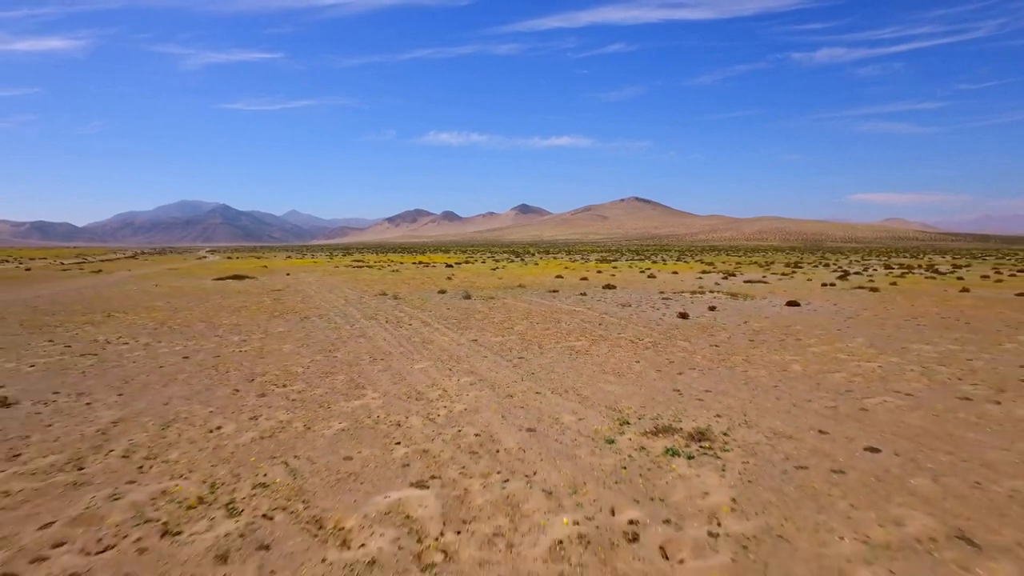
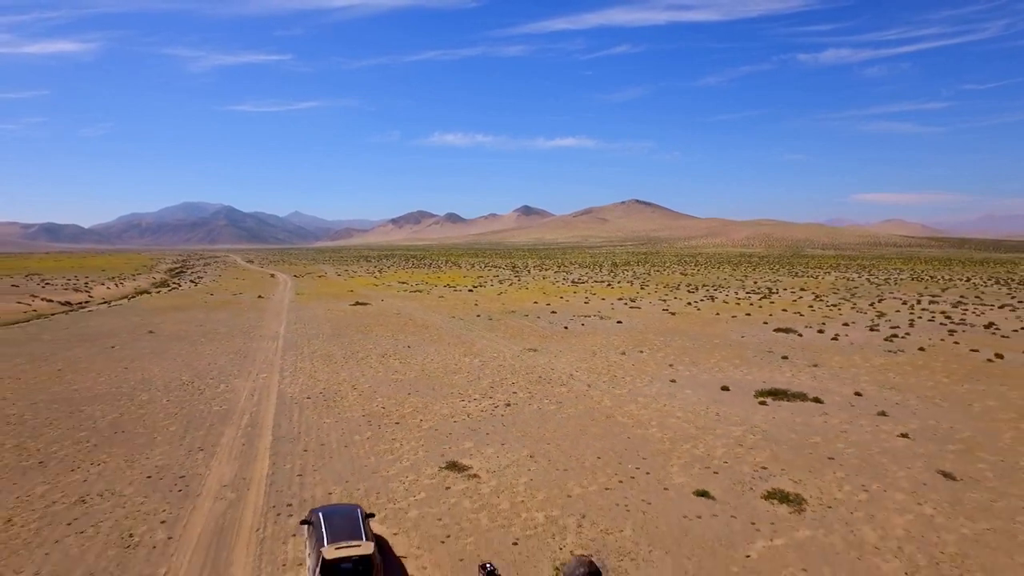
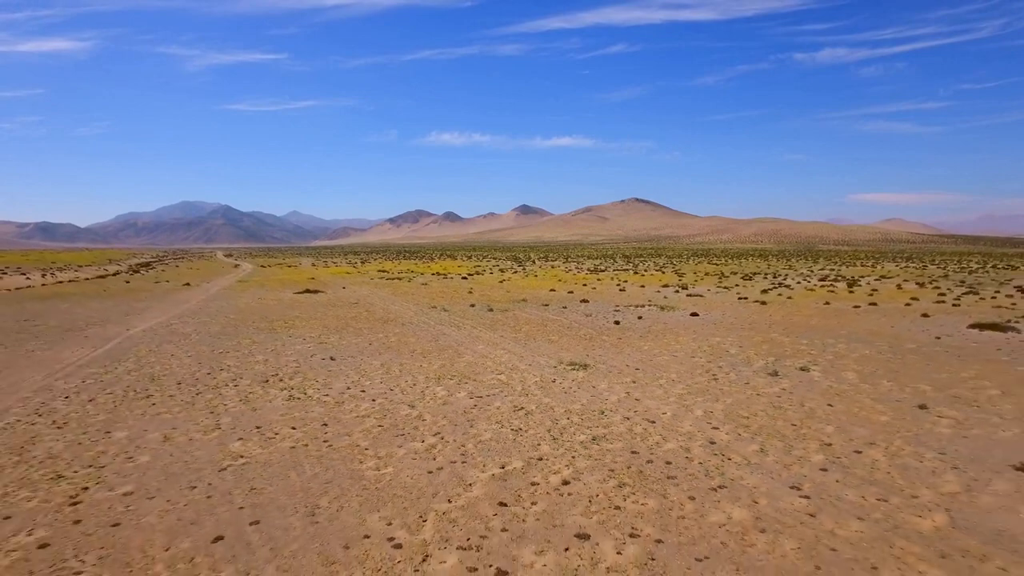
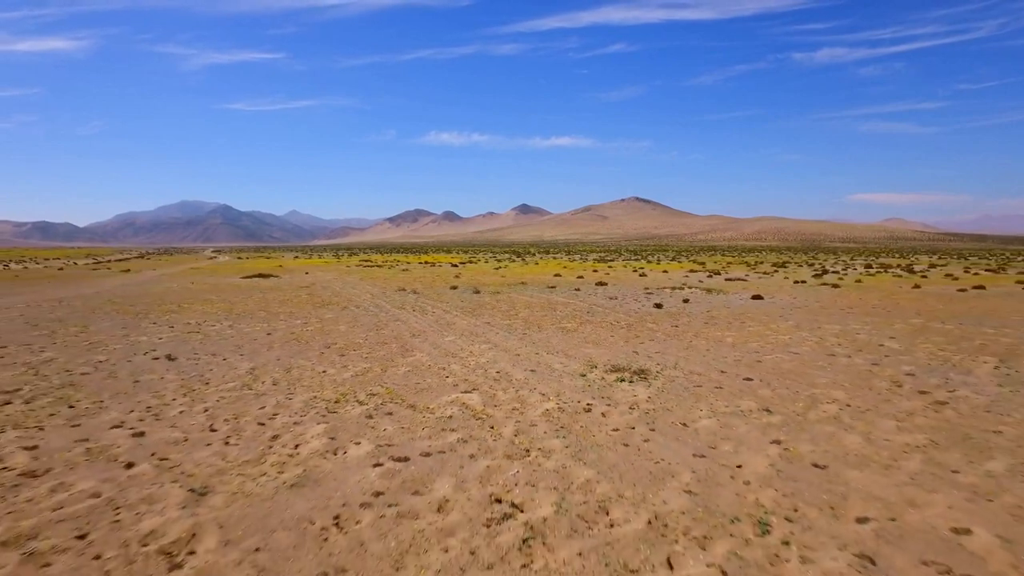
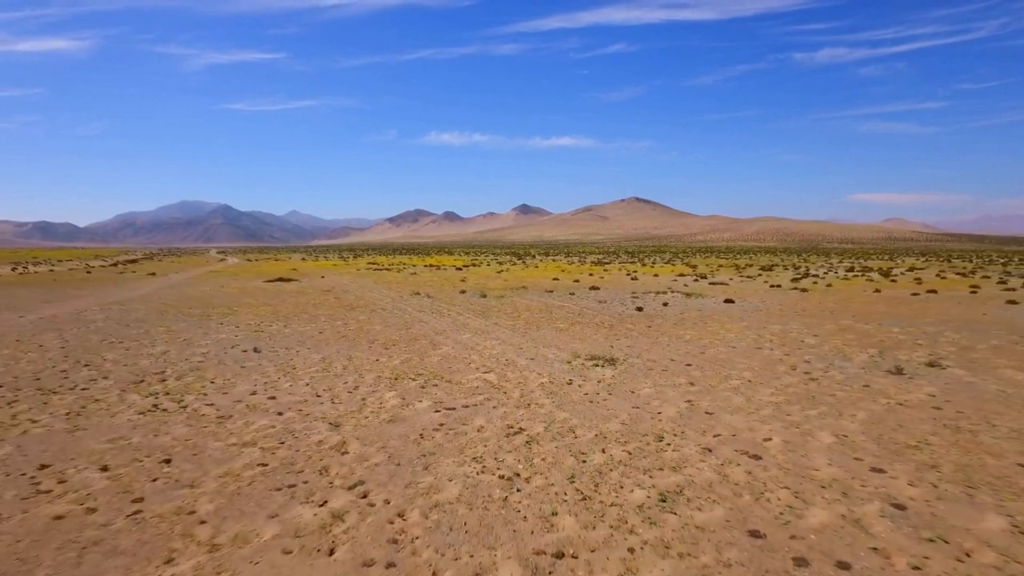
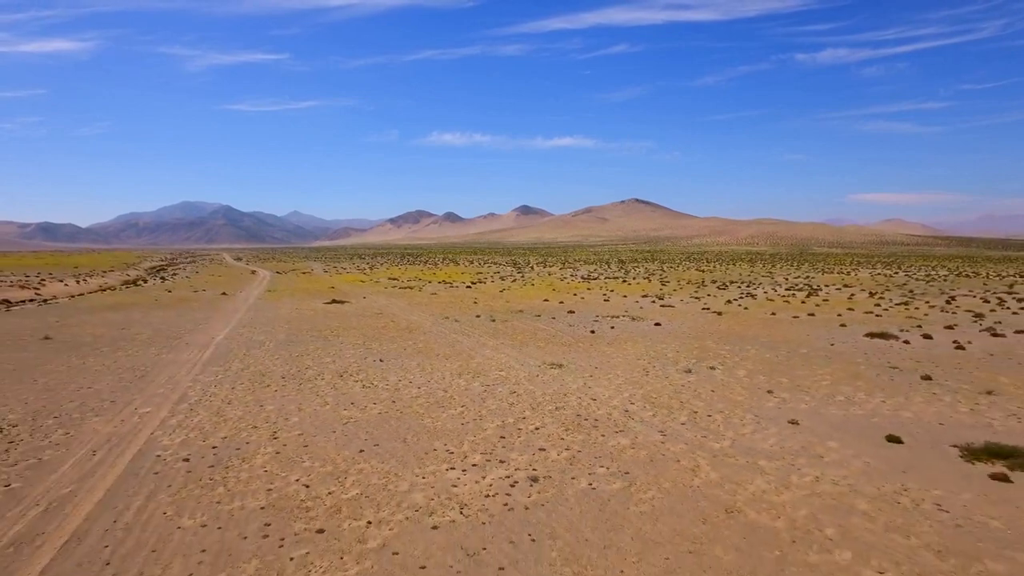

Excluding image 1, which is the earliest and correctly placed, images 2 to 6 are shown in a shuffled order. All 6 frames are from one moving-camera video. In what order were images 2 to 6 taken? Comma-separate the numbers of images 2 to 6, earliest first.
4, 5, 3, 6, 2
